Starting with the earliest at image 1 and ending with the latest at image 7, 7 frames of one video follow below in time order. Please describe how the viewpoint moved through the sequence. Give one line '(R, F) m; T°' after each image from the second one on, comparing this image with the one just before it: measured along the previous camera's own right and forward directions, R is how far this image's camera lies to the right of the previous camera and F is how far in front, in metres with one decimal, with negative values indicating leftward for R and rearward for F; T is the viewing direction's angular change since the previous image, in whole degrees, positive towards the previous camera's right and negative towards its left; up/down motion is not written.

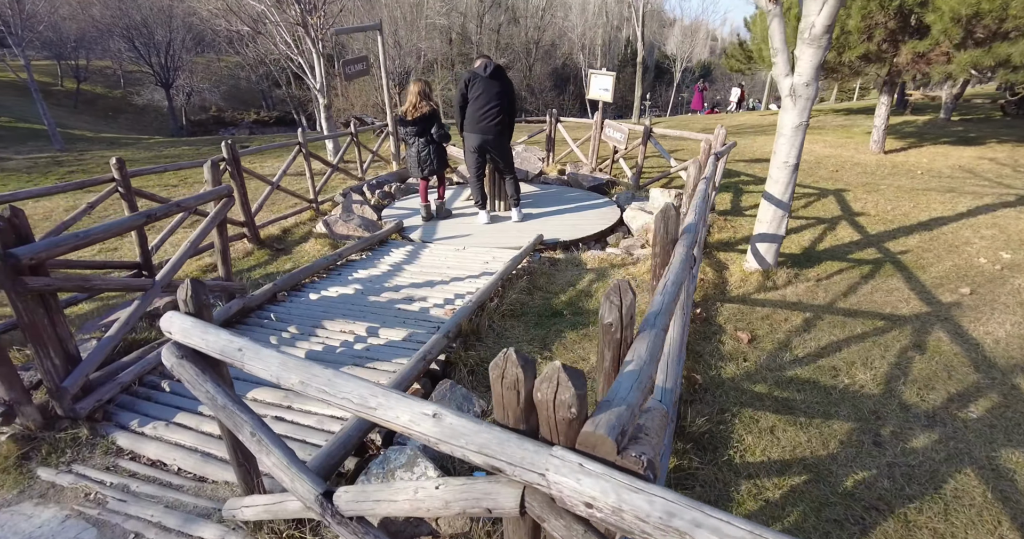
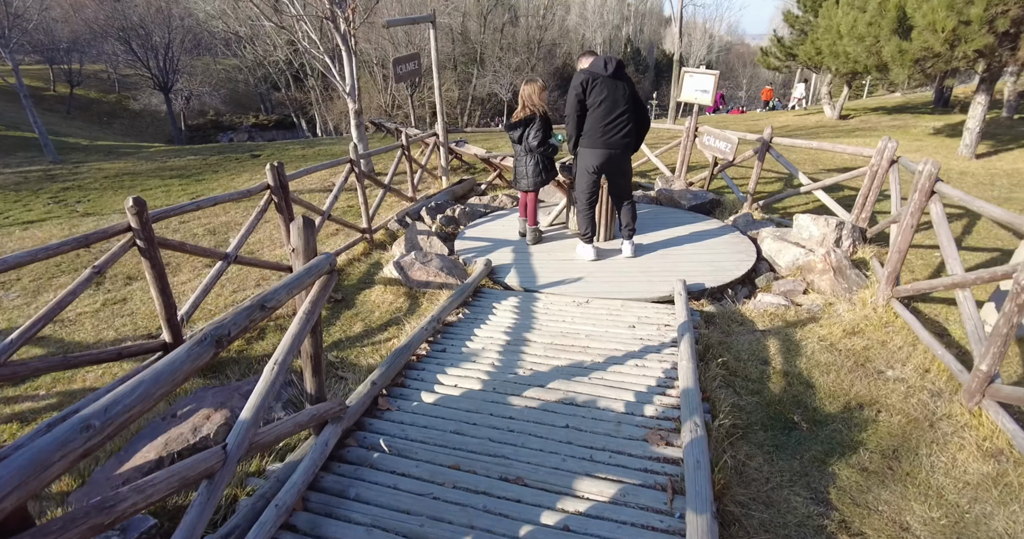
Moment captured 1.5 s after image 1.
(-1.2, +1.4) m; 0°
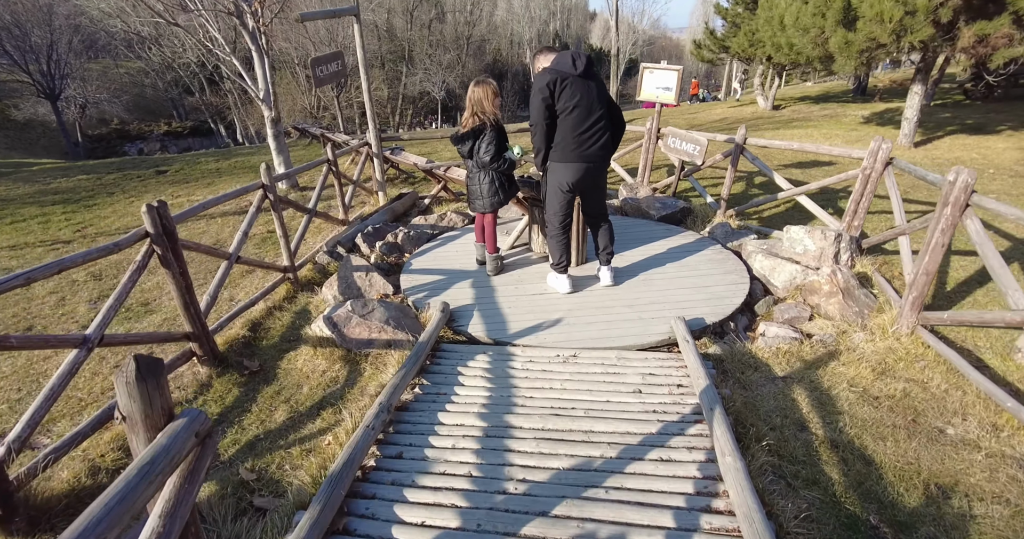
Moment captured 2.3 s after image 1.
(-0.1, +0.9) m; +6°
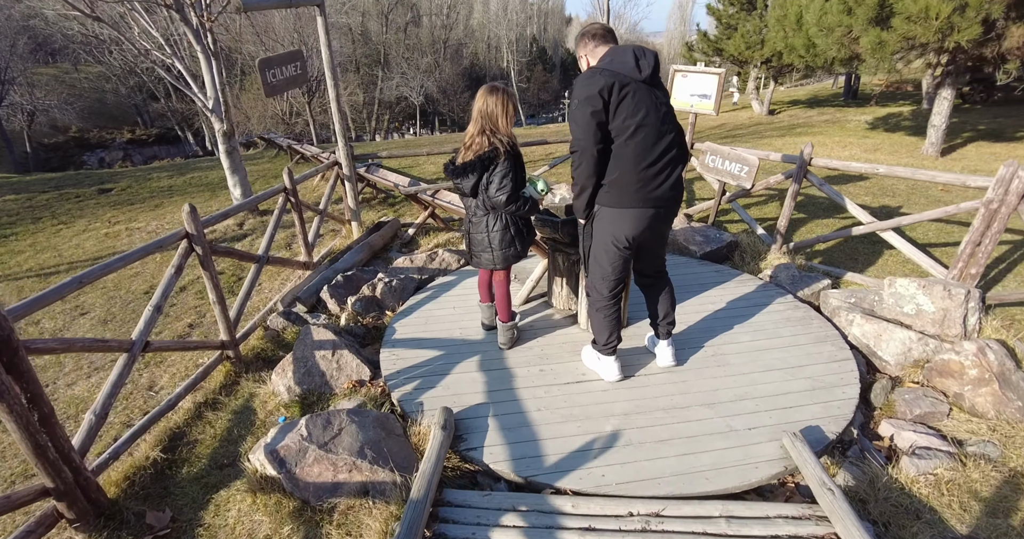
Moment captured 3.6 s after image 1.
(-0.3, +1.3) m; +2°
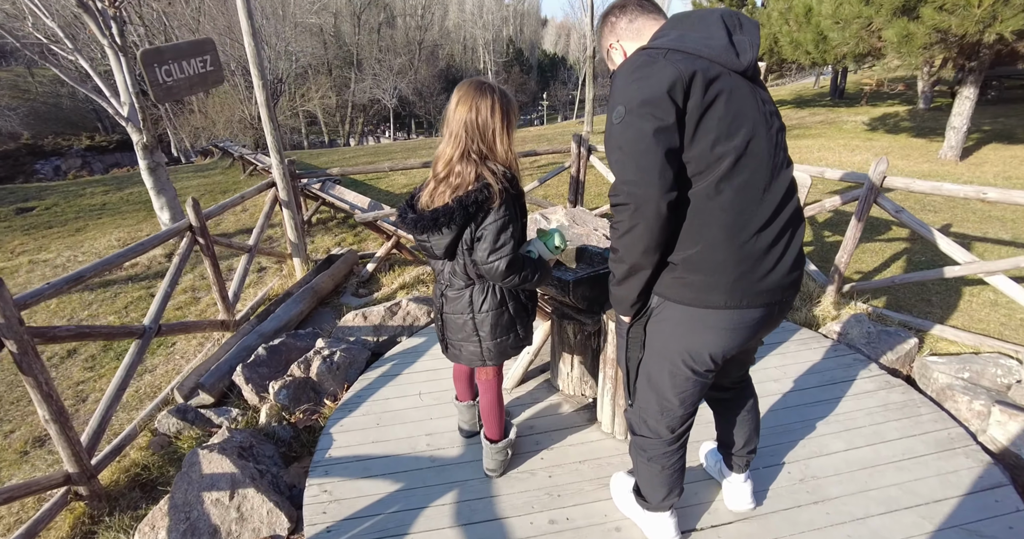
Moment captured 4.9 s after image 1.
(0.0, +1.2) m; +2°
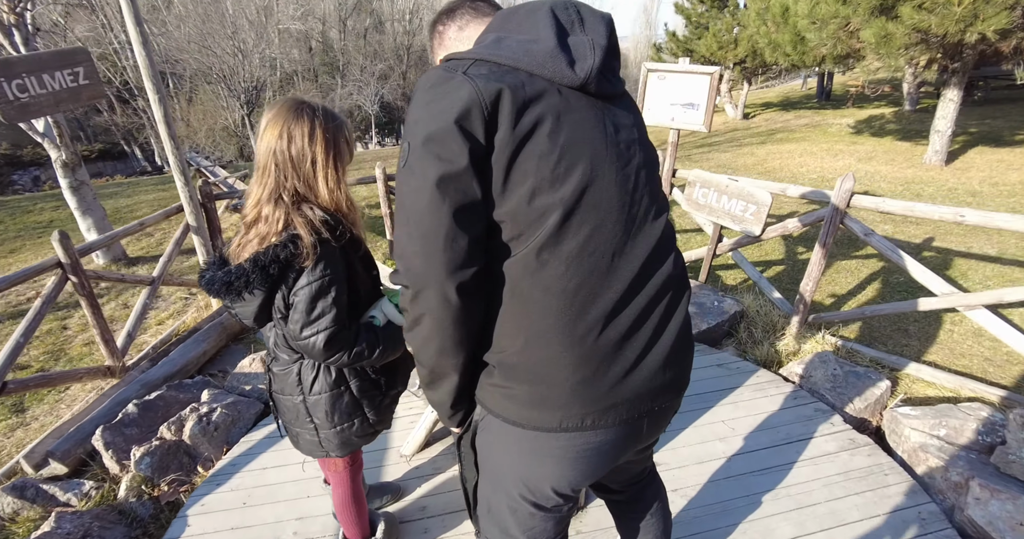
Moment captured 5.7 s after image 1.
(+0.5, +0.5) m; 0°
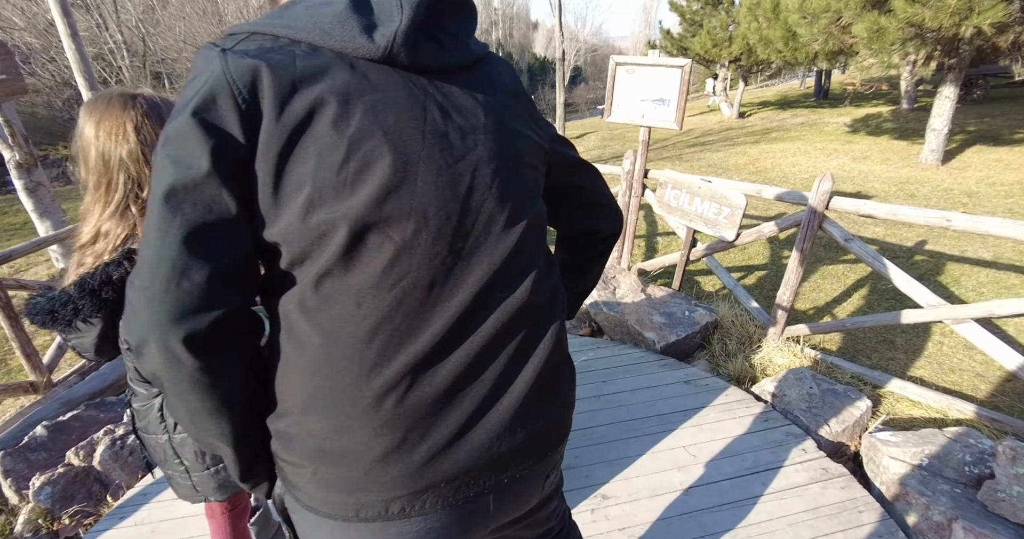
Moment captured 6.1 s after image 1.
(+0.3, +0.3) m; 0°
